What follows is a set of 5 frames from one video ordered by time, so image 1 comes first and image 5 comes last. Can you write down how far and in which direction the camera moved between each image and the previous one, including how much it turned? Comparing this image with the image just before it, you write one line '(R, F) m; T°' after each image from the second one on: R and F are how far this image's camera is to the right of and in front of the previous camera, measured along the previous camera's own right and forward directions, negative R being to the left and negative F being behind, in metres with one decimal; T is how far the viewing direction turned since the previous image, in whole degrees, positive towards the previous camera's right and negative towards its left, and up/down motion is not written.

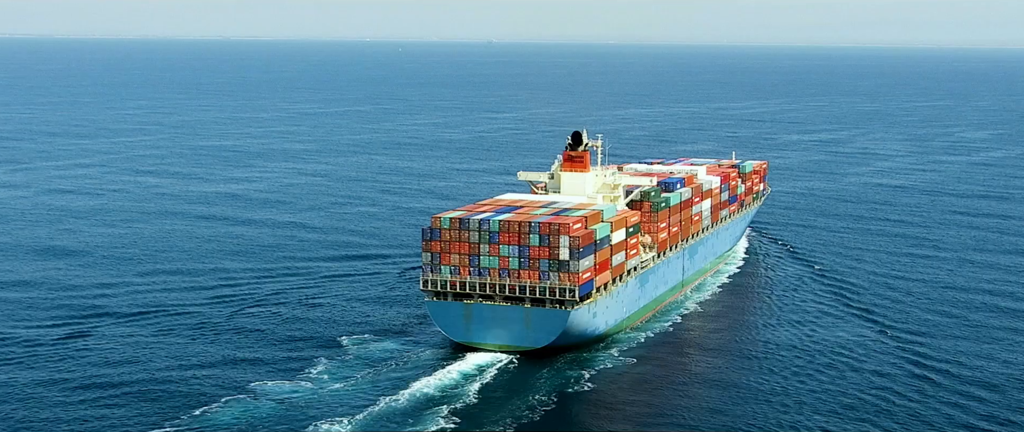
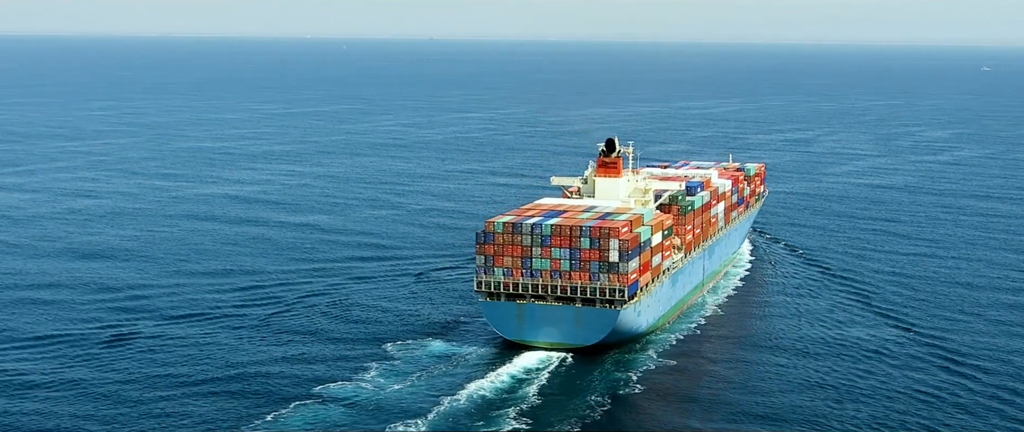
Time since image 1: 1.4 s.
(-3.0, -1.7) m; +2°
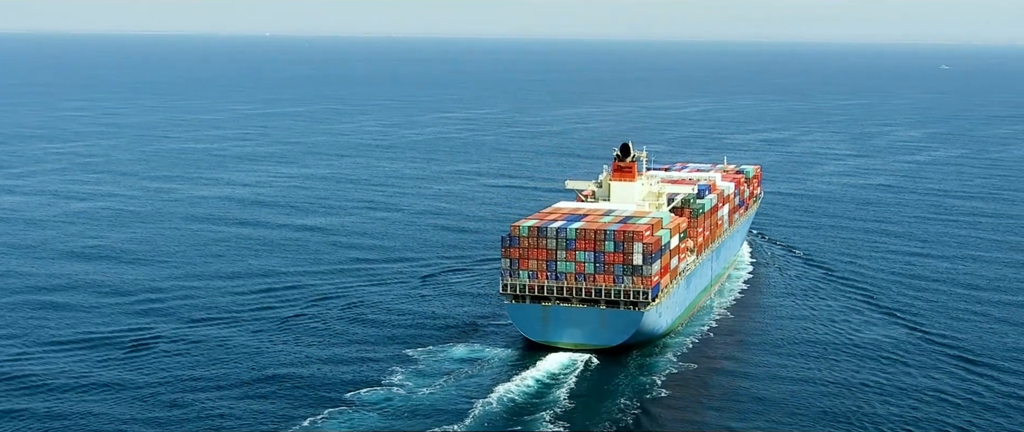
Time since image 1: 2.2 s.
(-1.8, -0.9) m; +1°
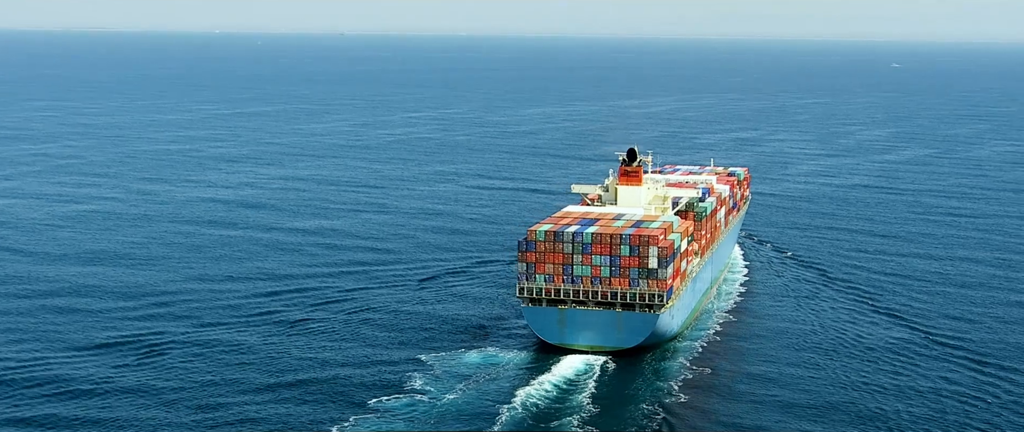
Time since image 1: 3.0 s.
(-1.8, -0.6) m; +2°
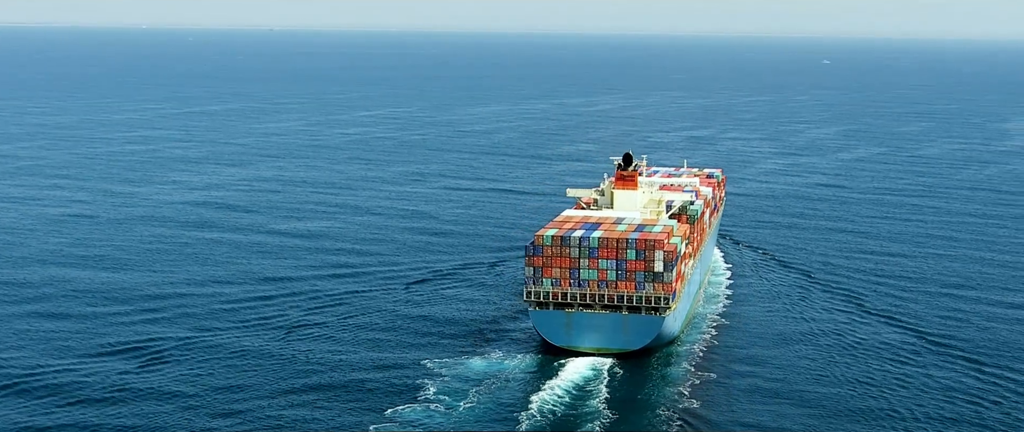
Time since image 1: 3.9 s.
(-2.1, -0.5) m; +3°
